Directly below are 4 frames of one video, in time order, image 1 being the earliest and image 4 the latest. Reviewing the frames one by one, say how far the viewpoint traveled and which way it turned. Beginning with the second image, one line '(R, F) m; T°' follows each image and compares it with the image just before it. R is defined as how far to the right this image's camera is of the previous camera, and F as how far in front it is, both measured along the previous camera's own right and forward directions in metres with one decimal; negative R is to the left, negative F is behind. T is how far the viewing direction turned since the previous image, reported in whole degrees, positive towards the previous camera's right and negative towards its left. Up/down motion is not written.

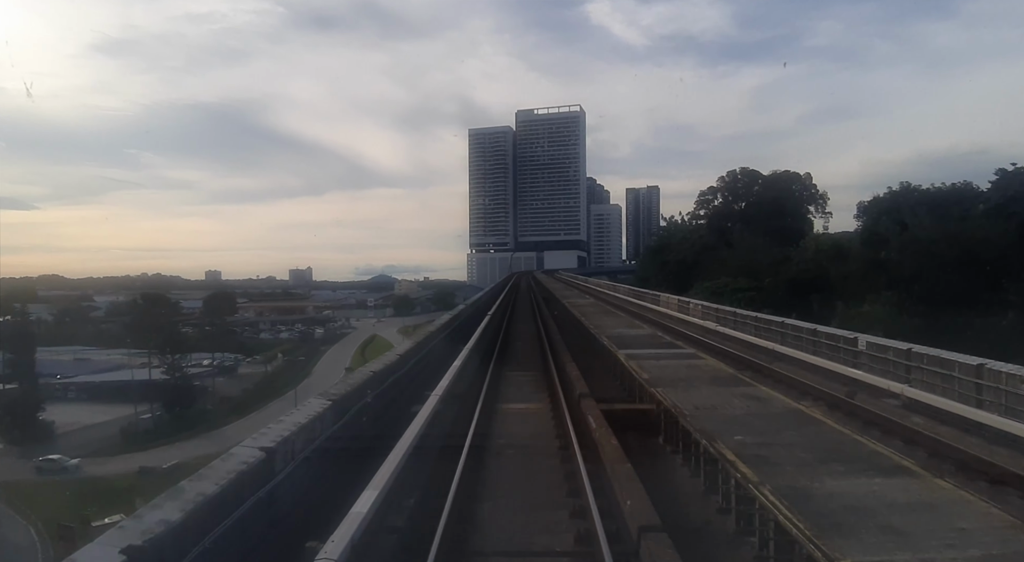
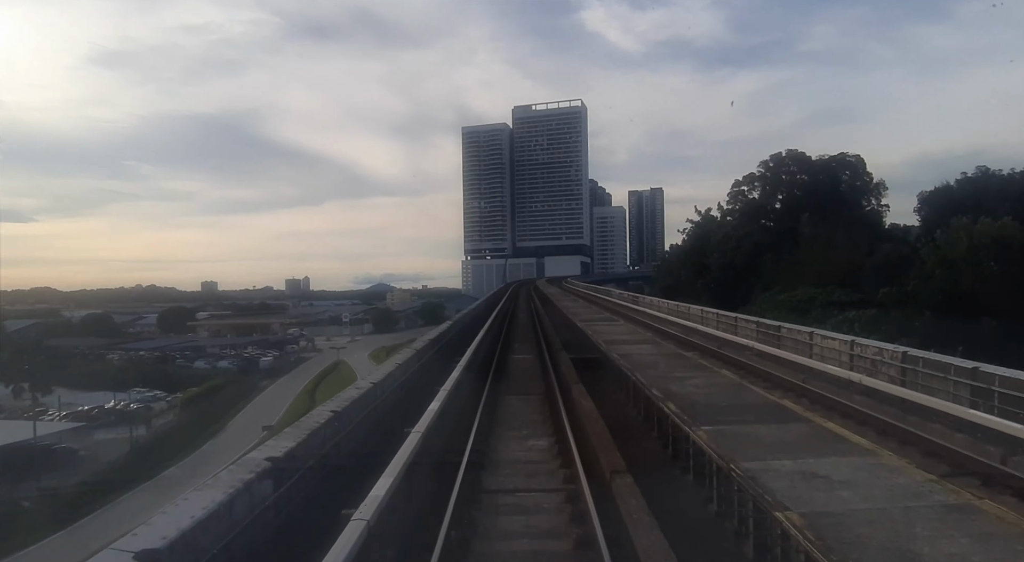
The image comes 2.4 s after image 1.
(0.0, +1.4) m; 0°
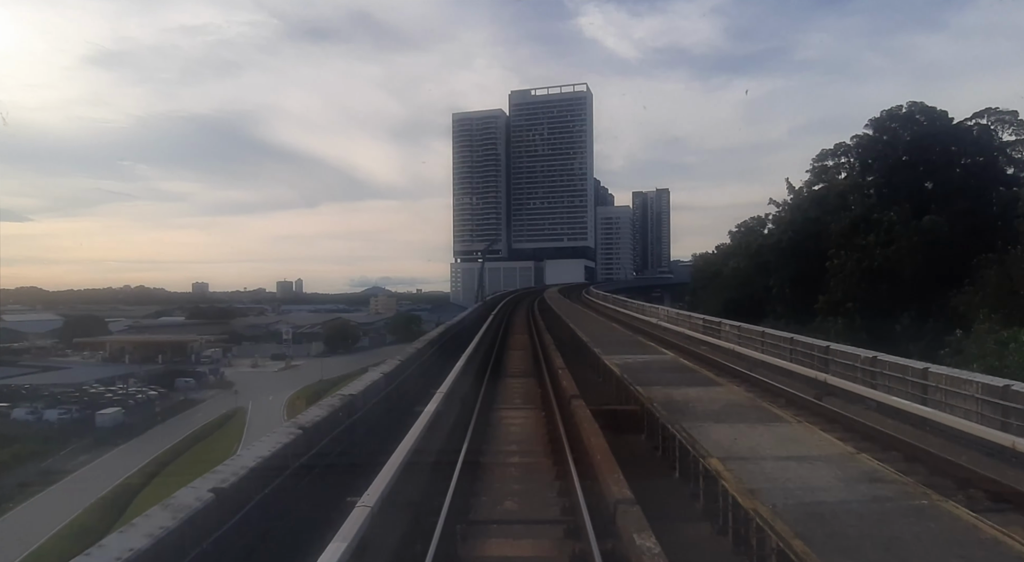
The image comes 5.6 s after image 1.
(0.0, +2.0) m; 0°
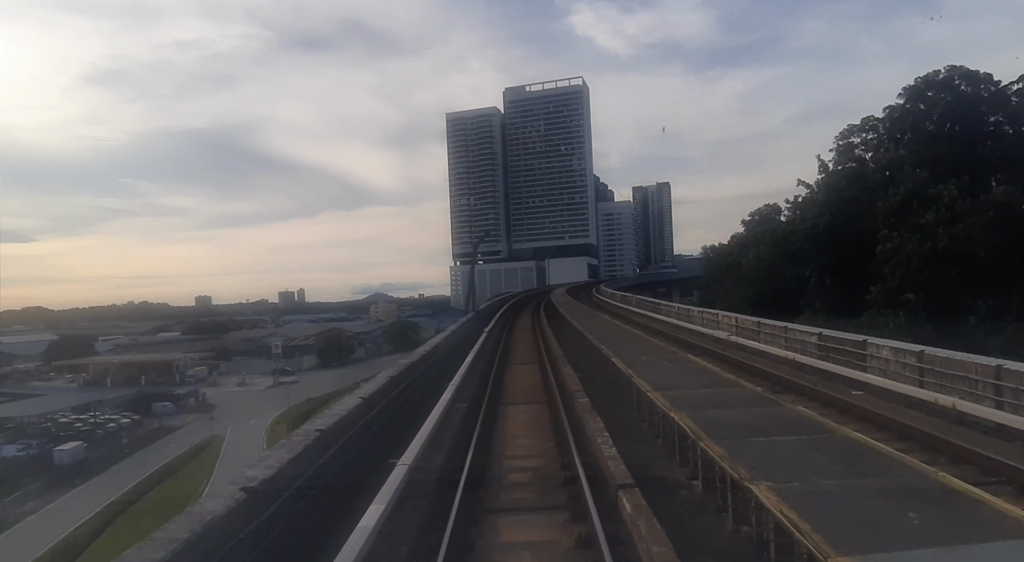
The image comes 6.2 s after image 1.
(0.0, +0.4) m; 0°
